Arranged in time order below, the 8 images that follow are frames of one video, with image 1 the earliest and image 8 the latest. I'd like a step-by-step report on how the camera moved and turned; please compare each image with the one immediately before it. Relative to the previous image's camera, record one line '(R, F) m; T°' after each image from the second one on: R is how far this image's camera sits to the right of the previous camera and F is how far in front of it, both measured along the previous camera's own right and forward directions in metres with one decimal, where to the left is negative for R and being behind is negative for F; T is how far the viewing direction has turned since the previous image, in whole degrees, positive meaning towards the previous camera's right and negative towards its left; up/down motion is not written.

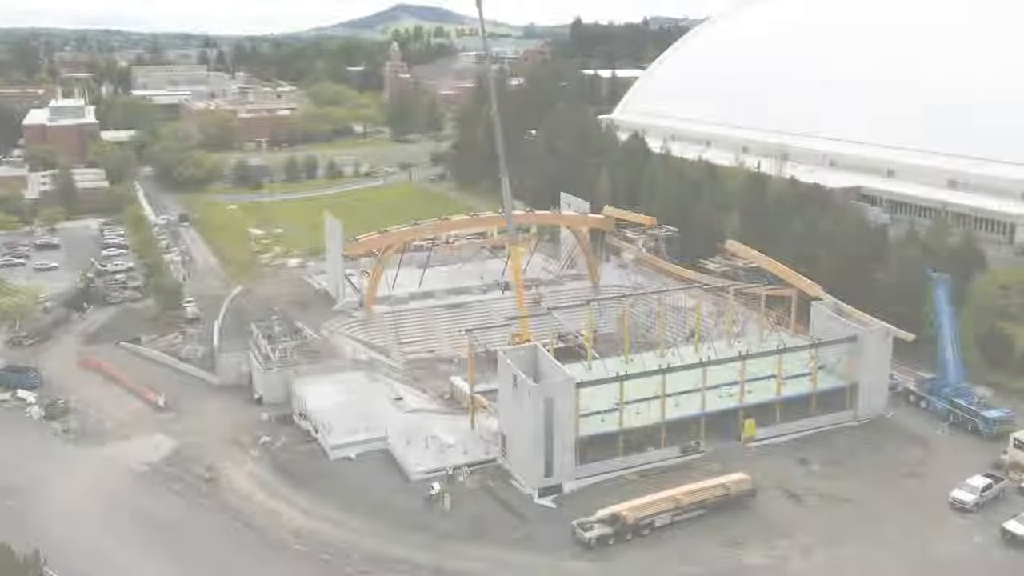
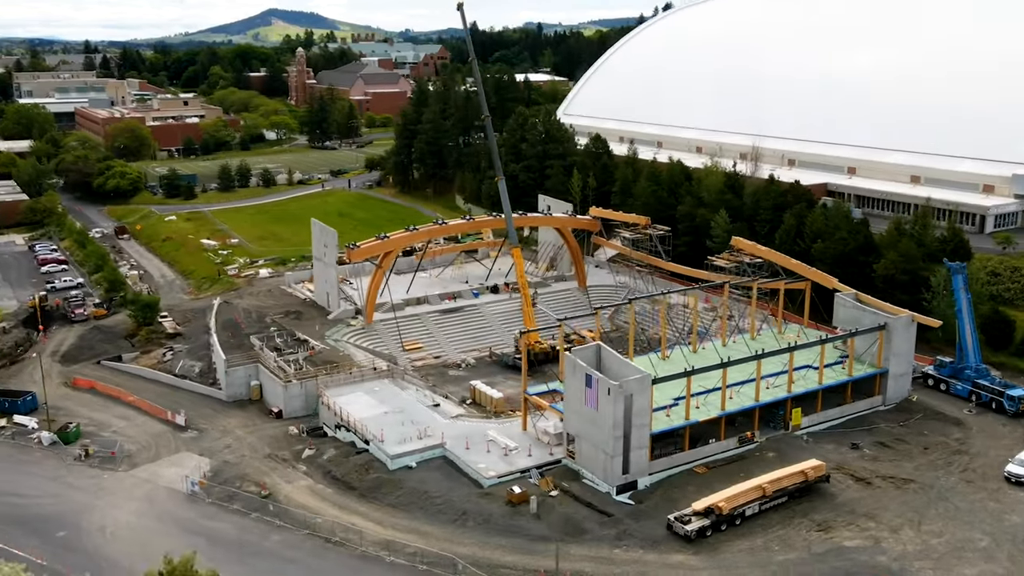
(-6.1, +0.3) m; +7°
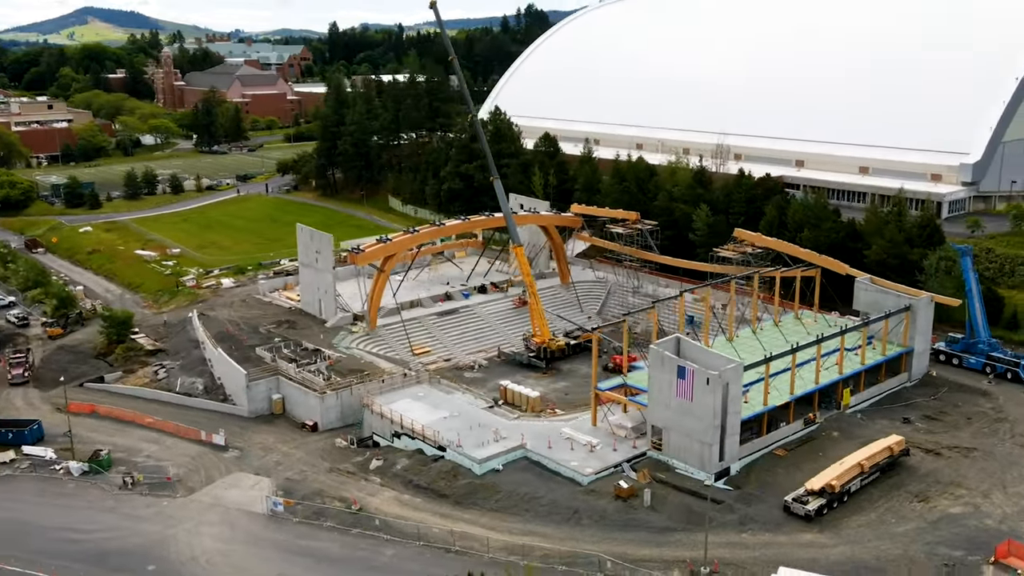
(-8.1, +0.8) m; +9°
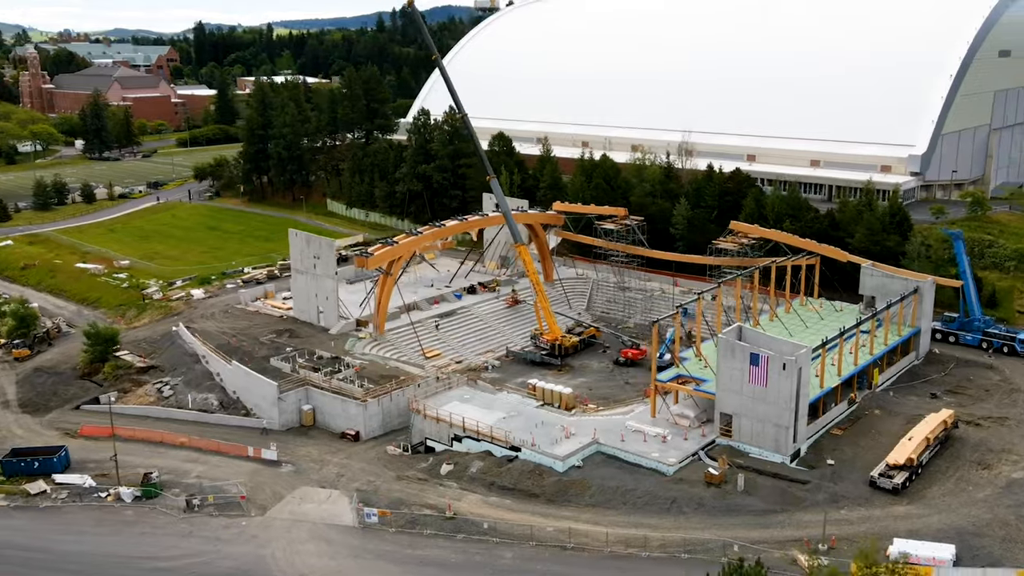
(-7.4, +0.5) m; +8°
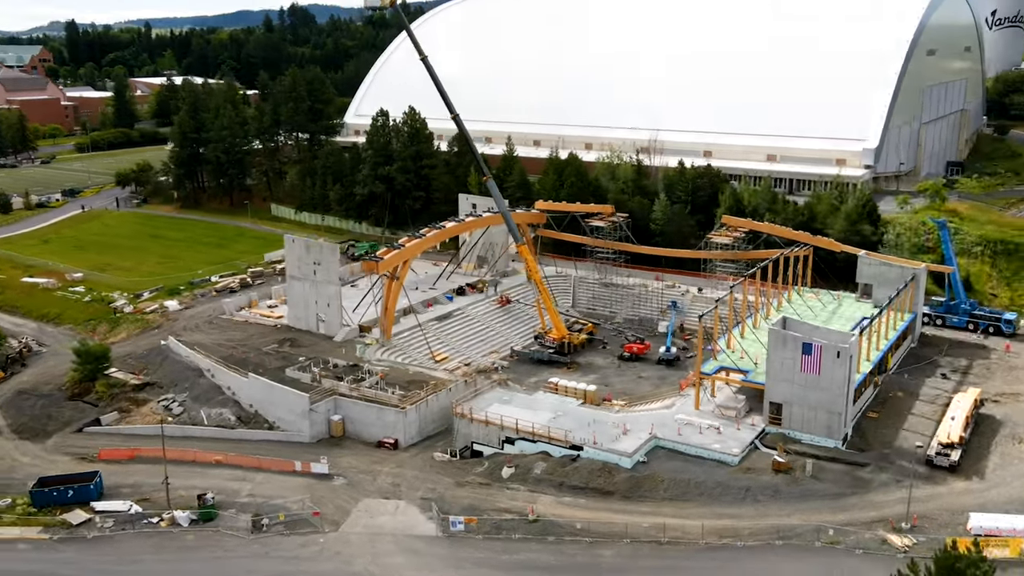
(-6.3, +0.5) m; +7°
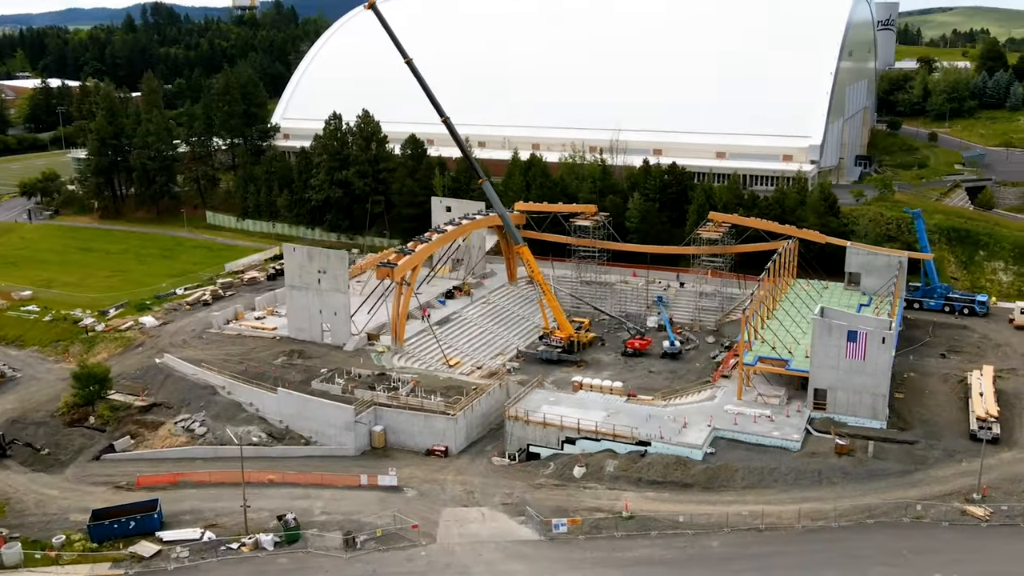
(-7.3, +0.5) m; +8°
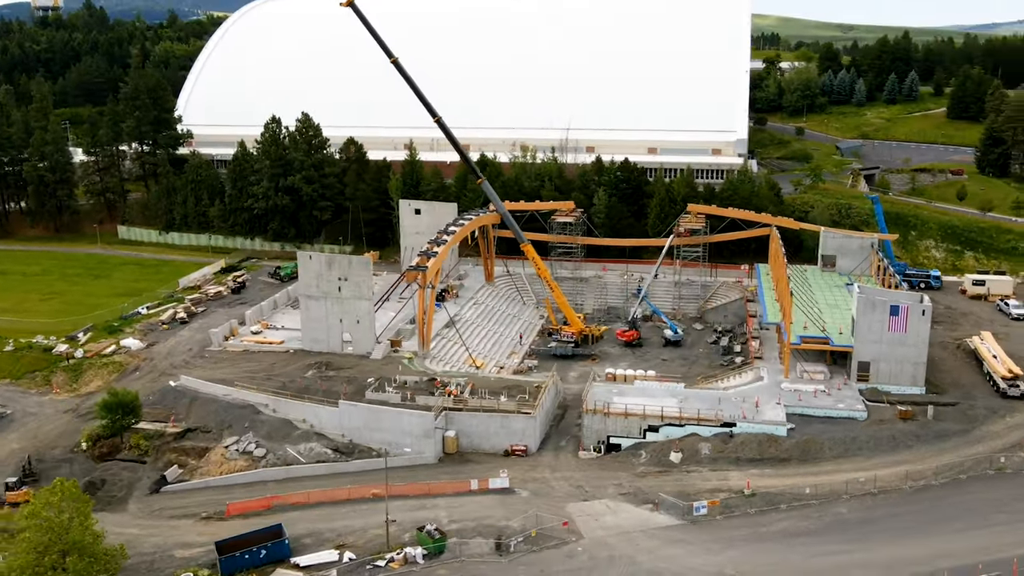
(-10.3, +0.9) m; +12°
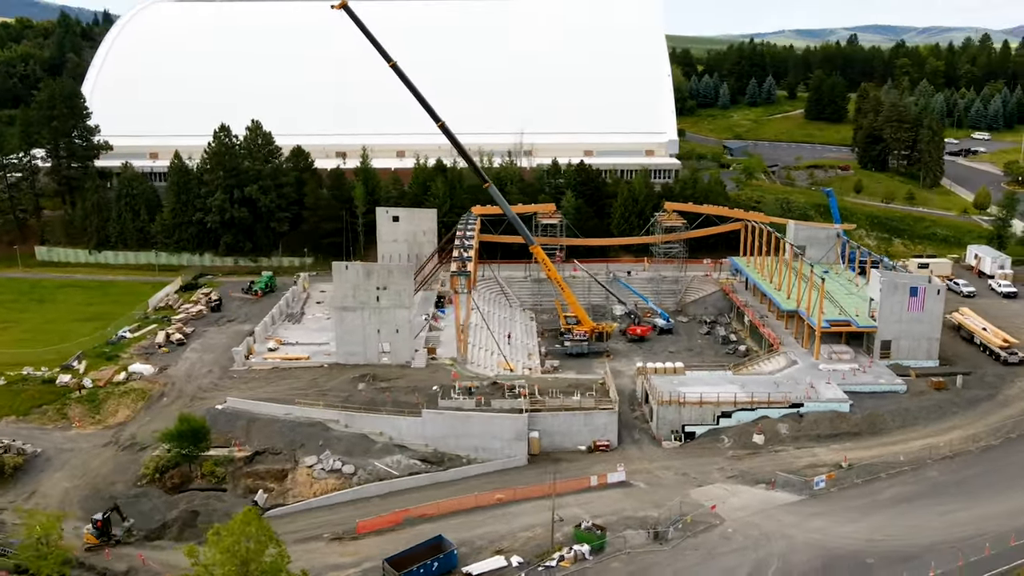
(-10.6, +0.5) m; +11°
